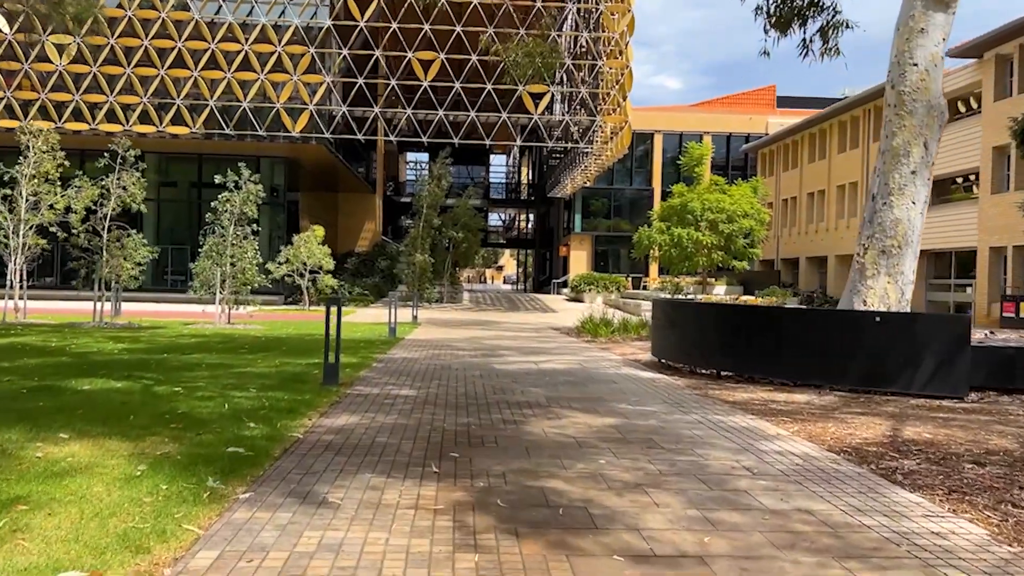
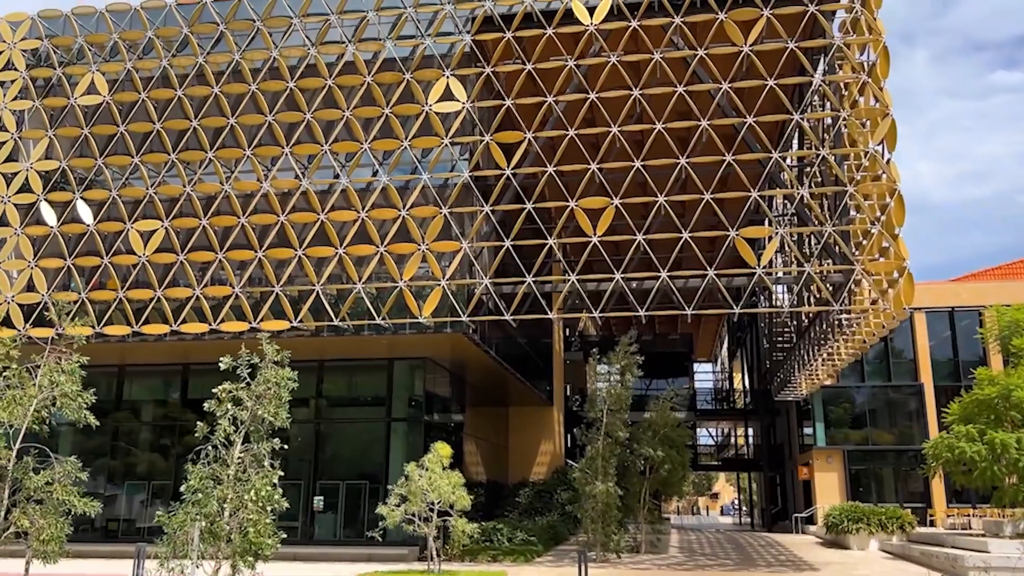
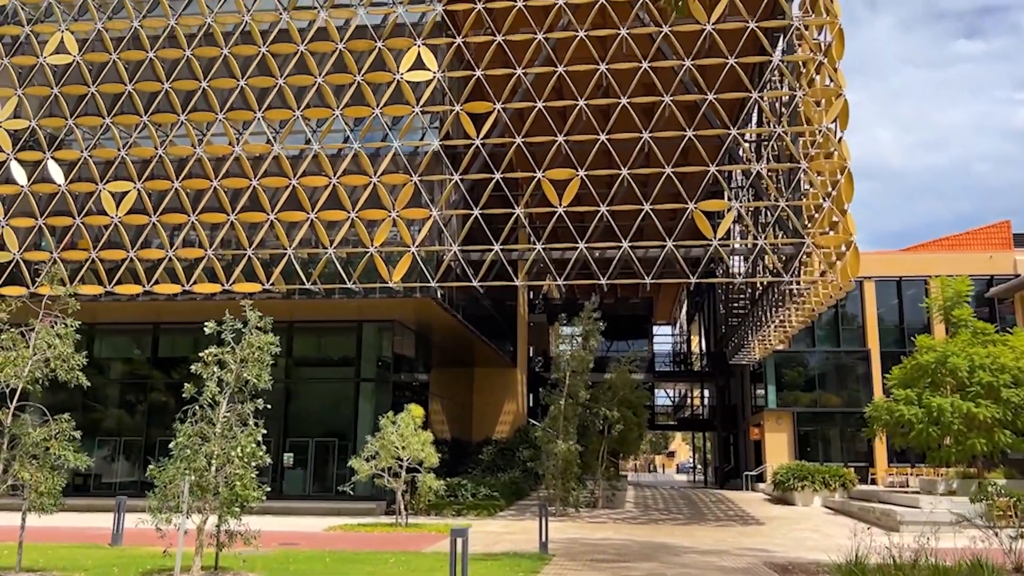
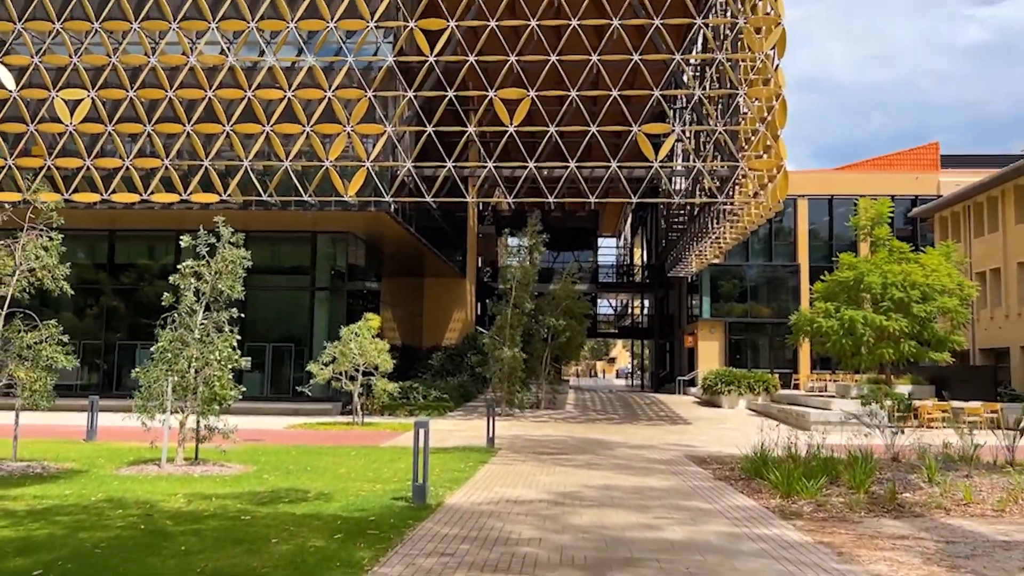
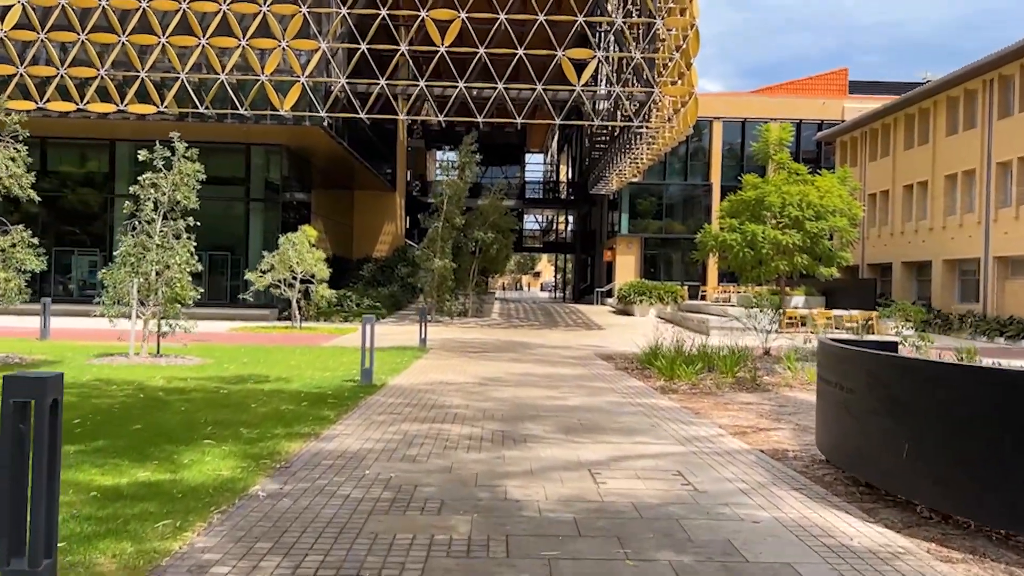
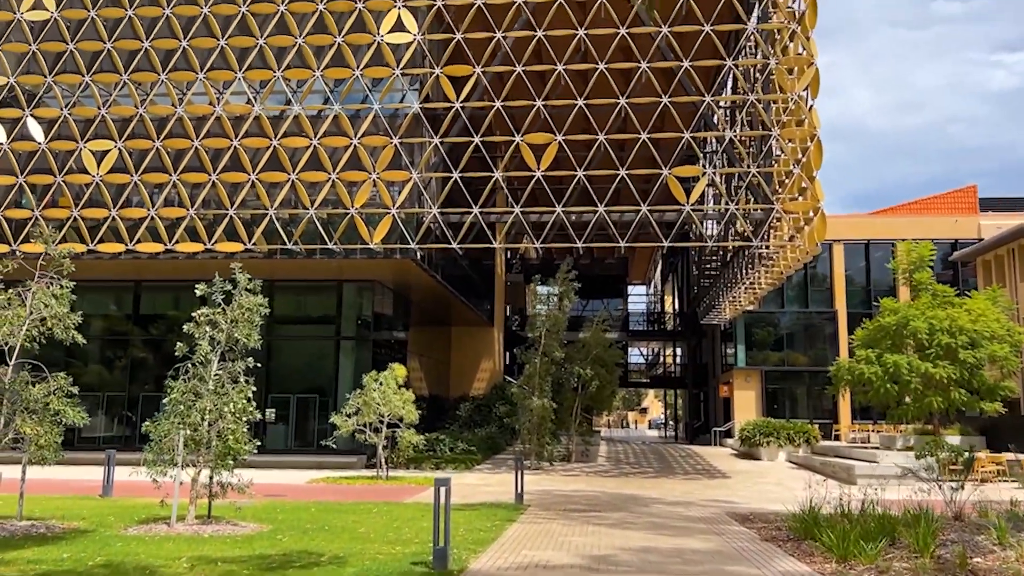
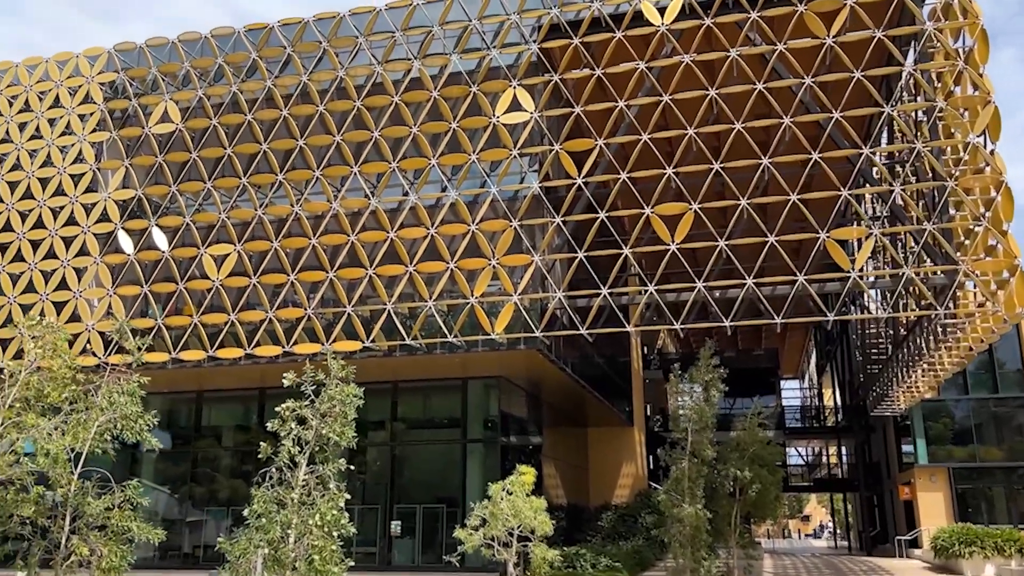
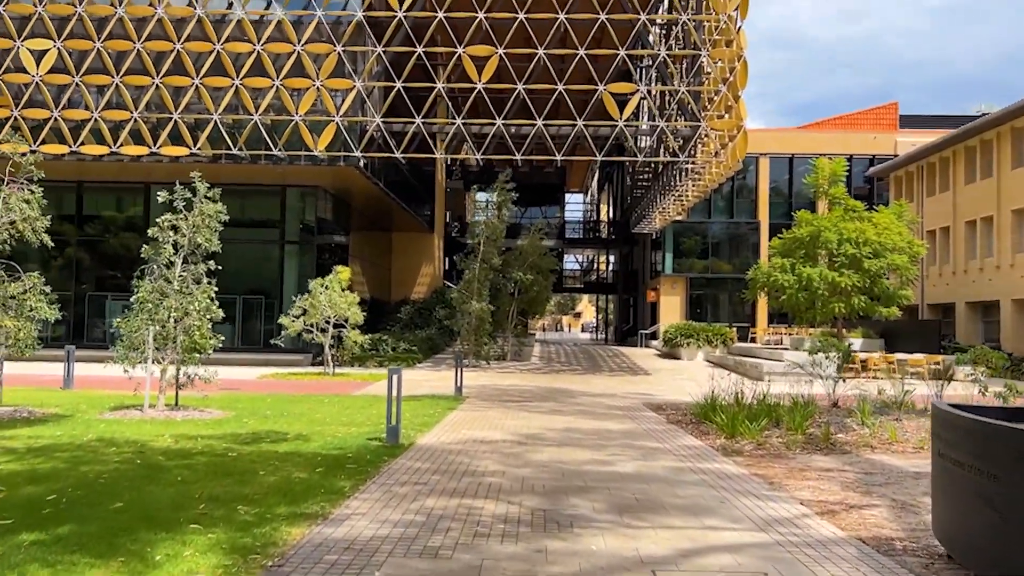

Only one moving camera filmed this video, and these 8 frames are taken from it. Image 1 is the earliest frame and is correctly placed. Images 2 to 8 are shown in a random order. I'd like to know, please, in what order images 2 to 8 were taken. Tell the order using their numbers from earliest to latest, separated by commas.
5, 8, 4, 6, 3, 2, 7
